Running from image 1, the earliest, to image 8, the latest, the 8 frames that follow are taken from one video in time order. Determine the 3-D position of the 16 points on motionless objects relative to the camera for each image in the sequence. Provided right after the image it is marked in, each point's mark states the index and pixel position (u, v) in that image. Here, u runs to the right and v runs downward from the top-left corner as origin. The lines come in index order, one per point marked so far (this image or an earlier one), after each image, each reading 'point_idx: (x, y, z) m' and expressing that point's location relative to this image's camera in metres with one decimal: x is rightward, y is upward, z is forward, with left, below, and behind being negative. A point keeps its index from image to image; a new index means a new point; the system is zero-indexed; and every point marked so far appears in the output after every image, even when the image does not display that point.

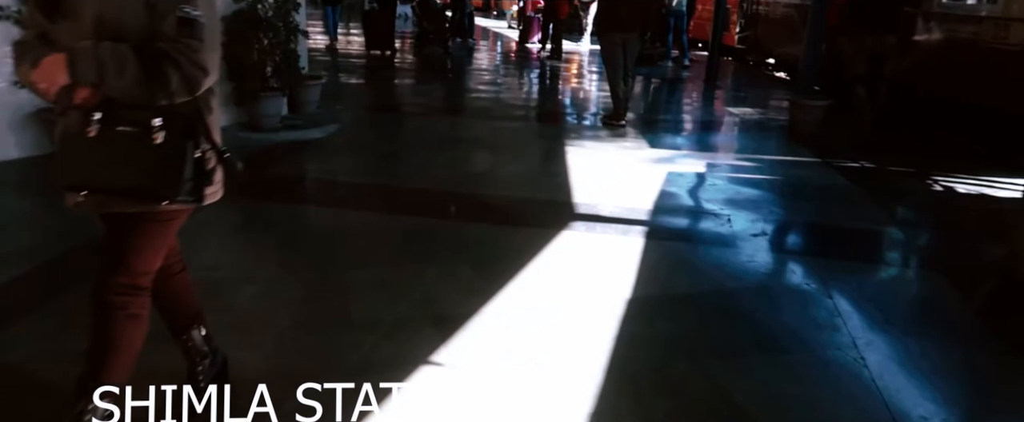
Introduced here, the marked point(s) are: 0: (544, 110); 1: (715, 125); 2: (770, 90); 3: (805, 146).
0: (+0.3, +0.9, +9.2) m
1: (+1.9, +0.8, +8.6) m
2: (+3.3, +1.6, +11.8) m
3: (+2.3, +0.5, +7.4) m
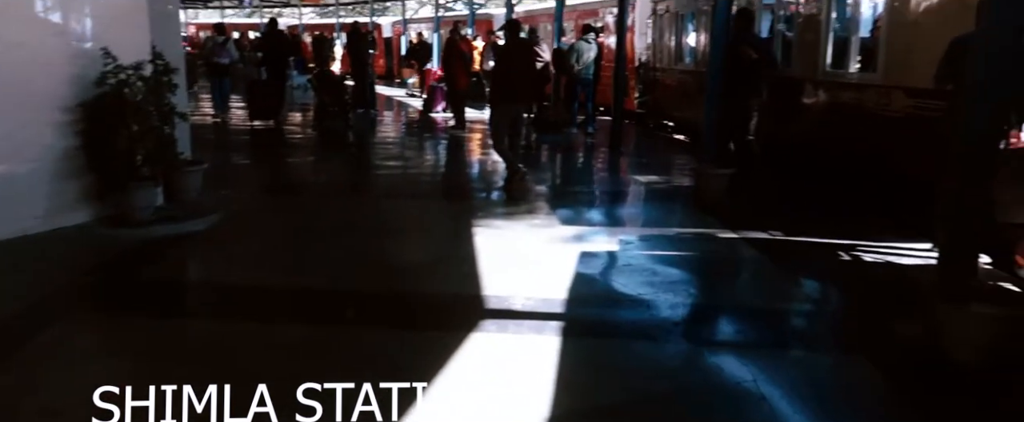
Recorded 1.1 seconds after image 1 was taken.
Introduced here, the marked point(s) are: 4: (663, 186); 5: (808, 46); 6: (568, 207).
0: (-0.6, +0.2, +9.0) m
1: (+1.0, +0.1, +8.5) m
2: (+2.0, +0.7, +11.9) m
3: (+1.6, 0.0, +7.4) m
4: (+1.4, +0.2, +8.9) m
5: (+2.8, +1.6, +8.9) m
6: (+0.5, 0.0, +7.8) m
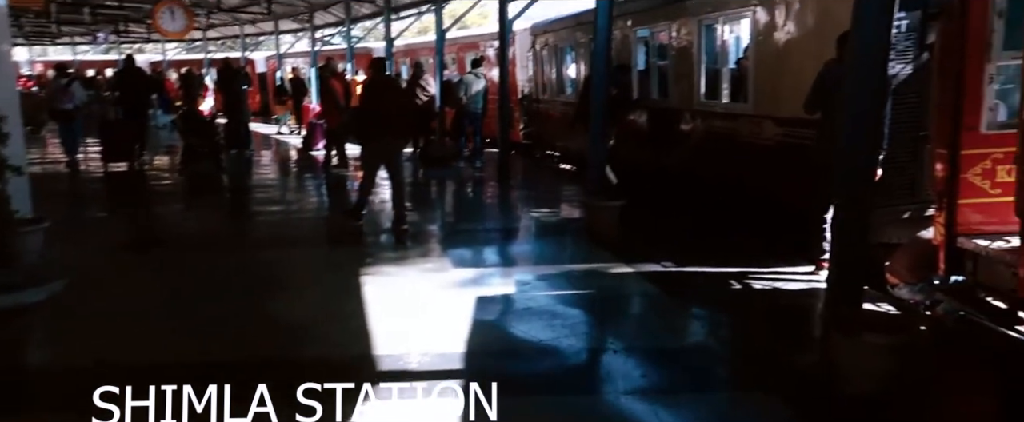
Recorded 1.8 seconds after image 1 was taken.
0: (-1.7, -0.2, +8.8) m
1: (0.0, -0.2, +8.4) m
2: (+0.6, +0.3, +12.0) m
3: (+0.7, -0.3, +7.4) m
4: (+0.4, -0.1, +8.9) m
5: (+1.7, +1.3, +9.1) m
6: (-0.4, -0.3, +7.7) m
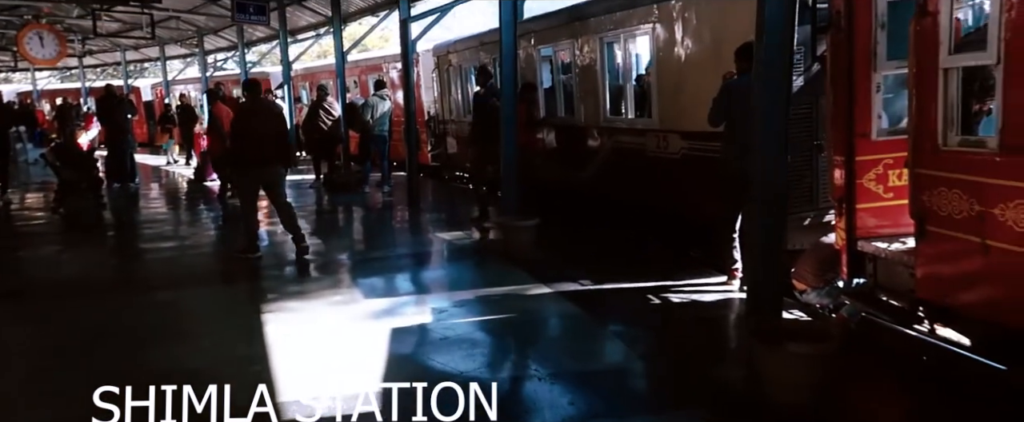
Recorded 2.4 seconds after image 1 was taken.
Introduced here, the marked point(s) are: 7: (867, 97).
0: (-2.5, -0.5, +8.5) m
1: (-0.8, -0.4, +8.4) m
2: (-0.5, +0.1, +12.0) m
3: (0.0, -0.5, +7.4) m
4: (-0.4, -0.3, +8.9) m
5: (+0.7, +1.2, +9.3) m
6: (-1.1, -0.5, +7.6) m
7: (+1.8, +0.6, +4.6) m
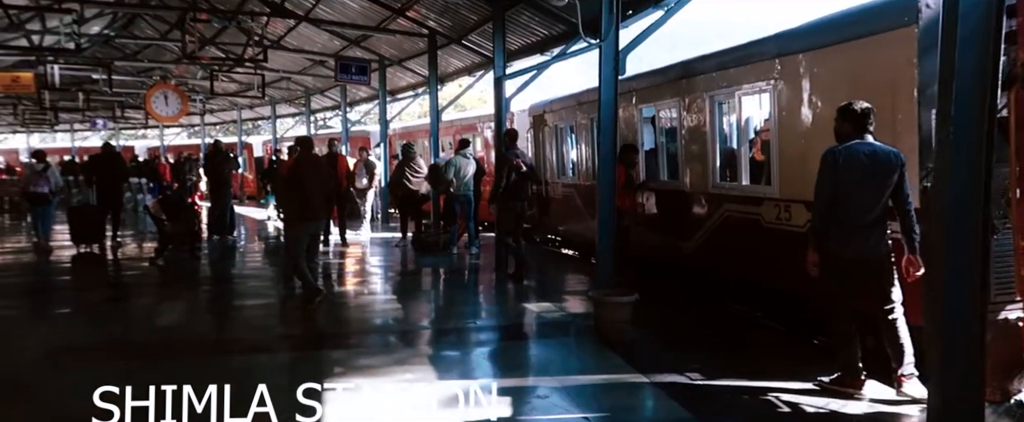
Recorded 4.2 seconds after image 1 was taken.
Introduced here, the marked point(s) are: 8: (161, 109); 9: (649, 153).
0: (-1.7, -1.0, +7.9) m
1: (0.0, -1.0, +7.6) m
2: (+0.6, -0.7, +11.2) m
3: (+0.7, -1.0, +6.6) m
4: (+0.4, -0.9, +8.1) m
5: (+1.6, +0.5, +8.4) m
6: (-0.5, -1.0, +6.9) m
7: (+2.2, +0.2, +3.7) m
8: (-6.9, +2.0, +18.7) m
9: (+1.4, +0.6, +9.5) m
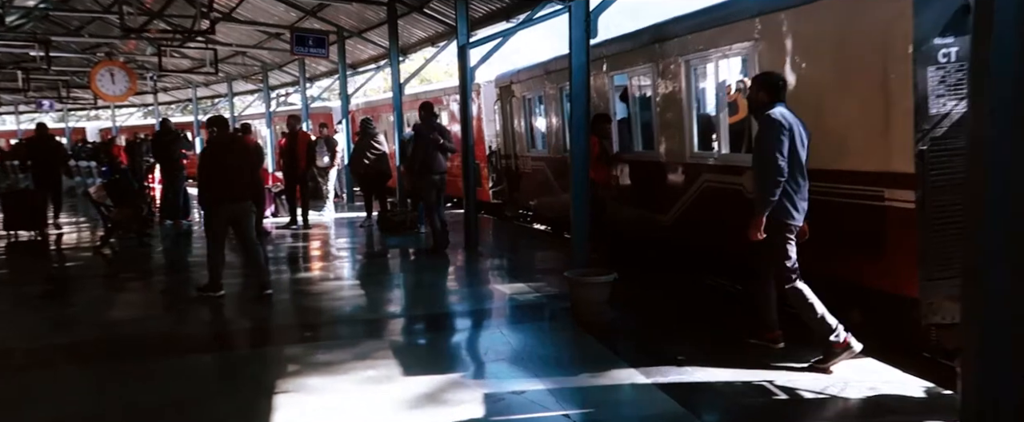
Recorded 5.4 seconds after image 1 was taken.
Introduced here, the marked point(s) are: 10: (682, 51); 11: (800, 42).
0: (-1.9, -0.9, +7.4) m
1: (-0.2, -0.8, +7.2) m
2: (+0.2, -0.4, +10.7) m
3: (+0.5, -0.8, +6.2) m
4: (+0.1, -0.7, +7.7) m
5: (+1.4, +0.7, +8.0) m
6: (-0.6, -0.9, +6.4) m
7: (+2.1, +0.3, +3.3) m
8: (-7.6, +2.3, +17.9) m
9: (+1.1, +0.9, +9.1) m
10: (+1.4, +1.3, +7.6) m
11: (+1.9, +1.1, +6.1) m
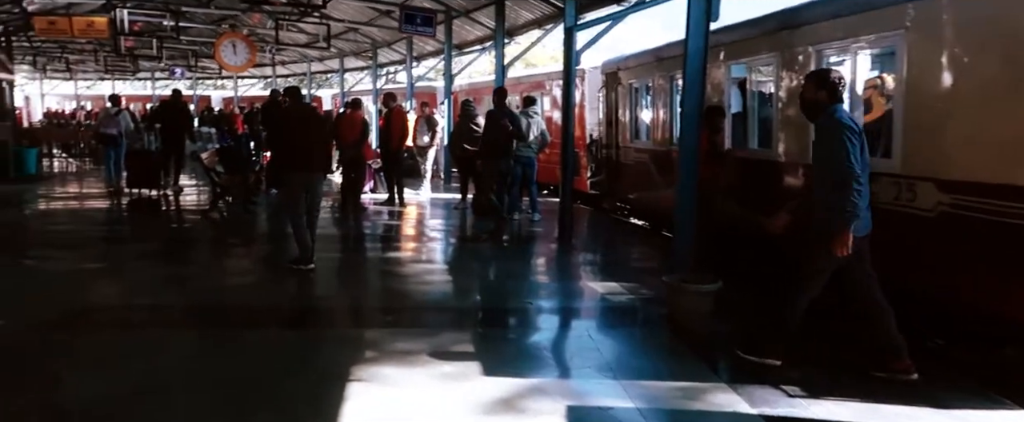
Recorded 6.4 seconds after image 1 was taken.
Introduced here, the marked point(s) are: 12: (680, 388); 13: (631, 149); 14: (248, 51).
0: (-1.2, -0.7, +7.1) m
1: (+0.4, -0.7, +6.6) m
2: (+1.3, -0.4, +10.1) m
3: (+1.1, -0.8, +5.6) m
4: (+0.8, -0.7, +7.1) m
5: (+2.2, +0.7, +7.3) m
6: (-0.1, -0.8, +5.9) m
7: (+2.4, +0.2, +2.5) m
8: (-5.6, +3.0, +18.1) m
9: (+2.0, +0.8, +8.4) m
10: (+2.2, +1.2, +6.9) m
11: (+2.5, +1.0, +5.4) m
12: (+0.9, -0.9, +4.8) m
13: (+1.5, +0.8, +11.5) m
14: (-5.3, +3.2, +18.3) m
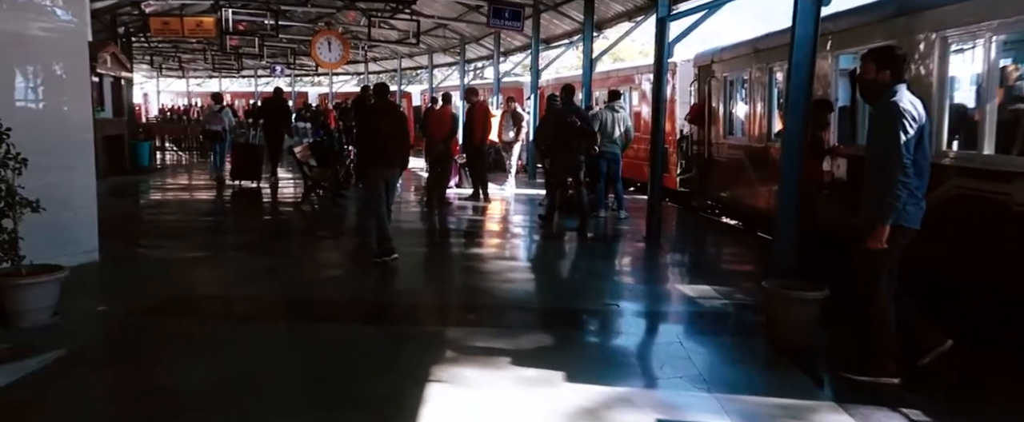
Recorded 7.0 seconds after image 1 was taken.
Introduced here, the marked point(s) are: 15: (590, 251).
0: (-0.6, -0.6, +6.8) m
1: (+1.0, -0.7, +6.2) m
2: (+2.2, -0.4, +9.6) m
3: (+1.5, -0.8, +5.1) m
4: (+1.4, -0.7, +6.7) m
5: (+2.8, +0.7, +6.7) m
6: (+0.4, -0.8, +5.6) m
7: (+2.6, +0.1, +1.9) m
8: (-3.9, +3.1, +18.1) m
9: (+2.8, +0.8, +7.8) m
10: (+2.8, +1.2, +6.3) m
11: (+3.0, +1.0, +4.7) m
12: (+1.3, -0.9, +4.4) m
13: (+2.5, +0.8, +11.0) m
14: (-3.5, +3.3, +18.3) m
15: (+0.8, -0.4, +9.2) m
